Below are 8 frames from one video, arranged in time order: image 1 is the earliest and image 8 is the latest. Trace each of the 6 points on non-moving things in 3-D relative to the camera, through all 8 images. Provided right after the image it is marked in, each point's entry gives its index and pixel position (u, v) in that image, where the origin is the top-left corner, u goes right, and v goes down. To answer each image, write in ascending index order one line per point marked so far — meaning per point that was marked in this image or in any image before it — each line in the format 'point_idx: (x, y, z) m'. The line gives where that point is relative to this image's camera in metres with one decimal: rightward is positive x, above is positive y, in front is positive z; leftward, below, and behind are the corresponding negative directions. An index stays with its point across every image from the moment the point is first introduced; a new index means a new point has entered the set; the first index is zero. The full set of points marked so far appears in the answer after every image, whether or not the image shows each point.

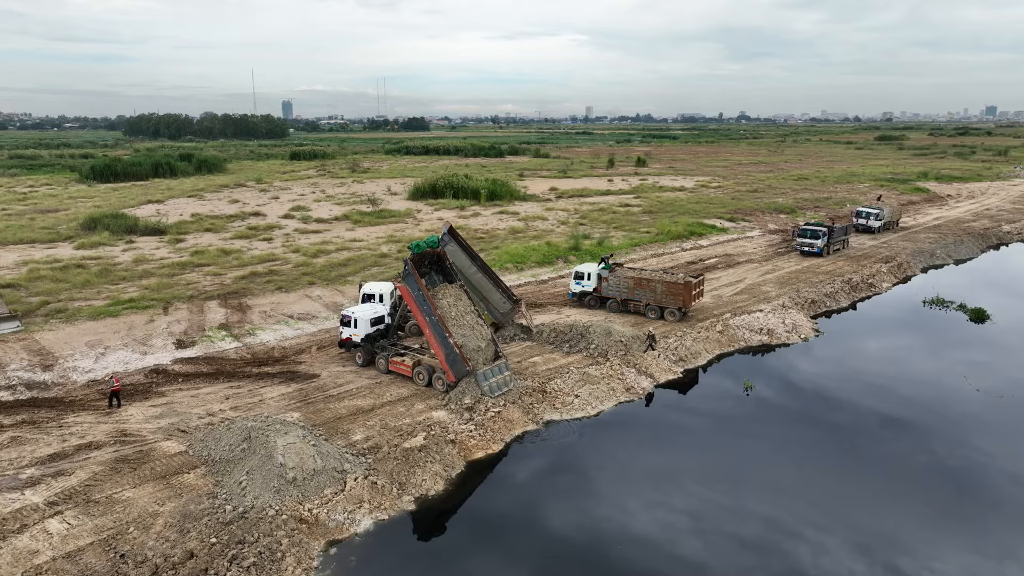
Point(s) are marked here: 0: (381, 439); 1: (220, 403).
0: (-2.9, -3.4, +15.9) m
1: (-7.2, -2.9, +17.6) m
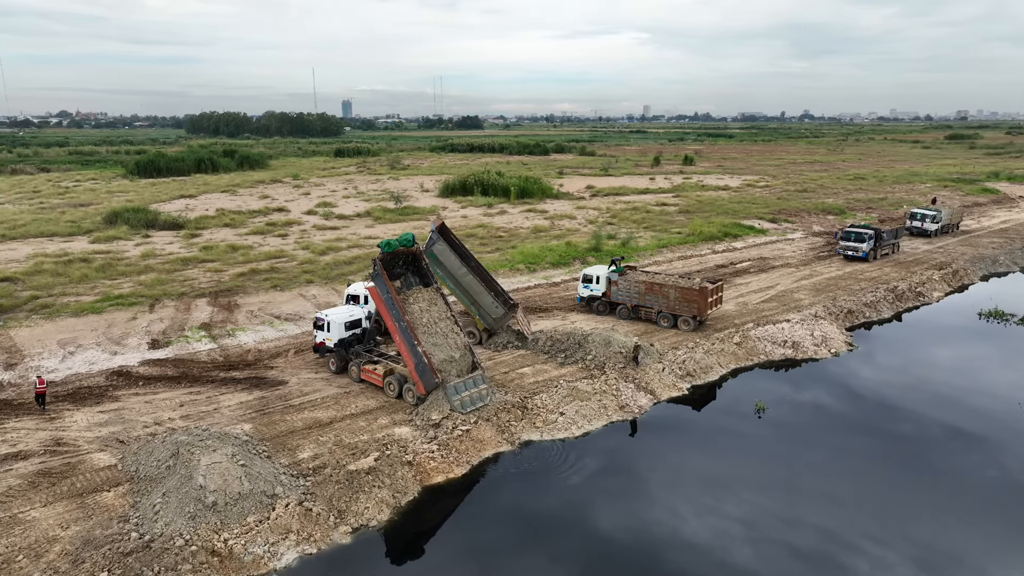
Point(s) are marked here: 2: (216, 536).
0: (-3.7, -3.4, +14.3) m
1: (-7.8, -2.8, +16.3) m
2: (-4.8, -4.1, +11.6) m
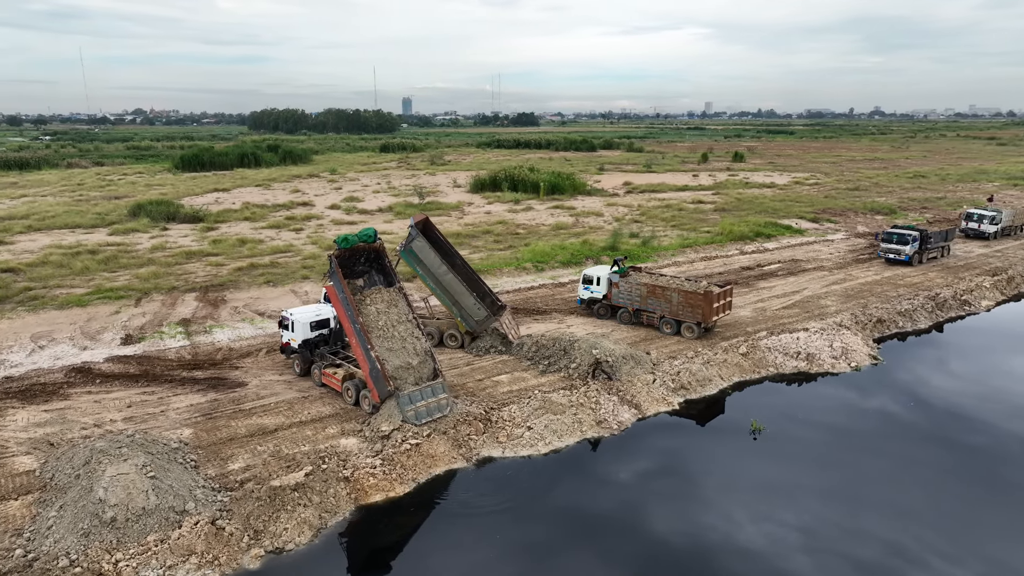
0: (-4.7, -3.4, +13.2) m
1: (-8.7, -2.7, +15.6) m
2: (-6.1, -4.0, +10.6) m
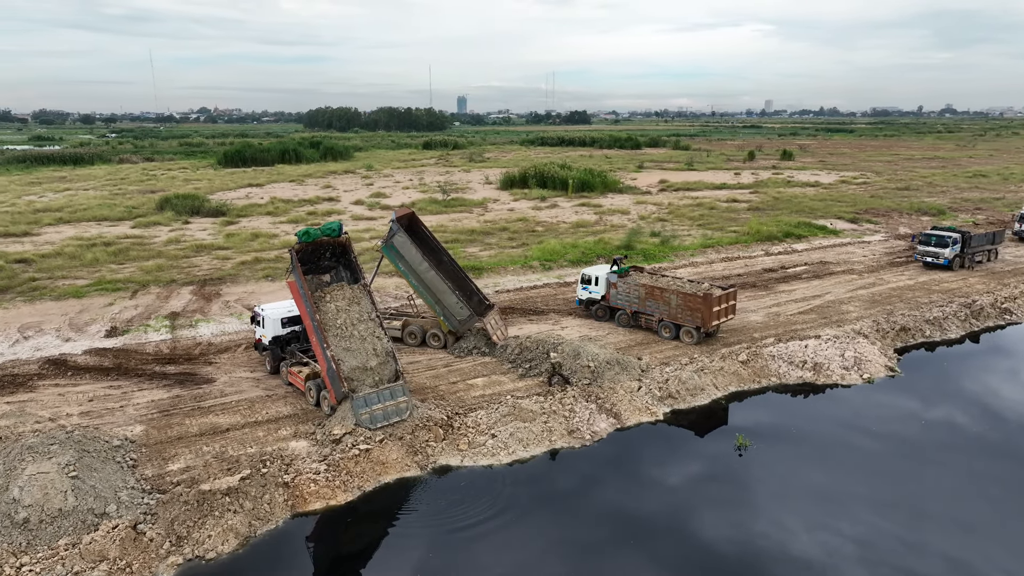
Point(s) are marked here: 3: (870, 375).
0: (-5.6, -3.3, +12.7) m
1: (-9.4, -2.5, +15.3) m
2: (-7.2, -3.9, +10.2) m
3: (+9.4, -2.3, +18.6) m
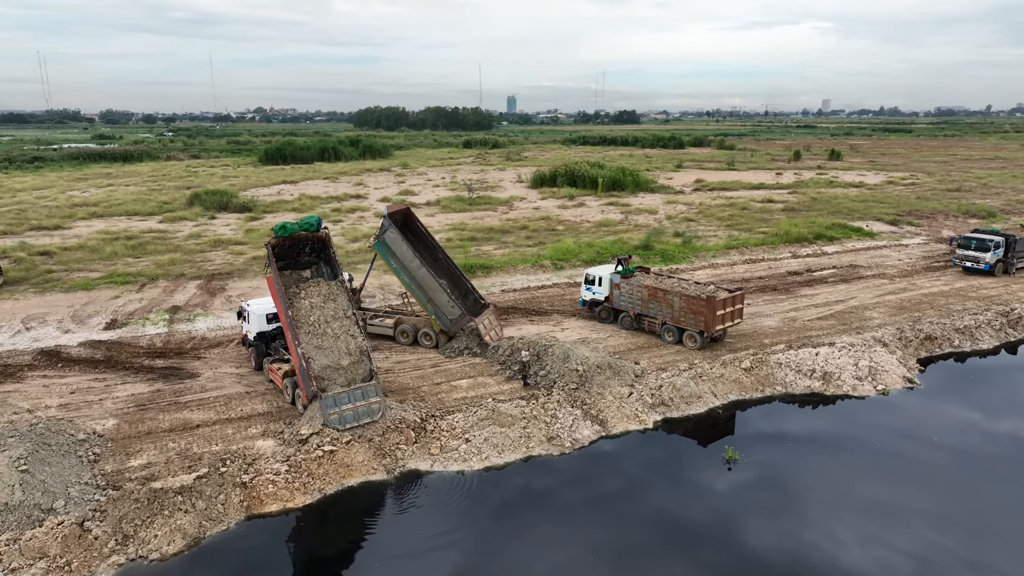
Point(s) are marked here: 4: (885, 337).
0: (-6.2, -3.2, +12.4) m
1: (-9.8, -2.4, +15.3) m
2: (-8.0, -3.8, +10.0) m
3: (+9.2, -2.4, +17.4) m
4: (+10.4, -1.4, +19.8) m
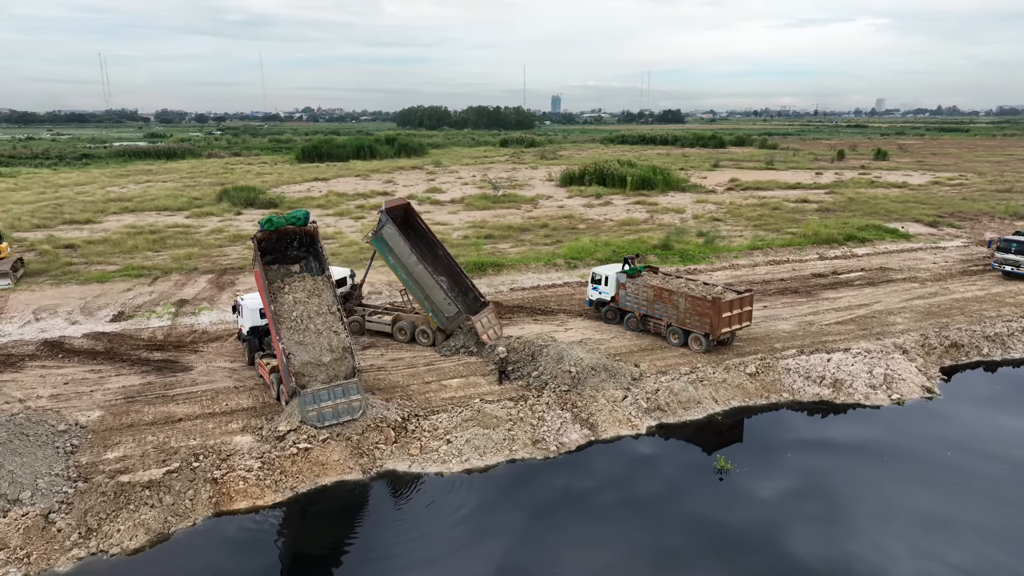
0: (-6.6, -3.1, +12.4) m
1: (-10.0, -2.2, +15.4) m
2: (-8.5, -3.6, +10.1) m
3: (+9.0, -2.5, +16.4) m
4: (+10.4, -1.5, +18.7) m
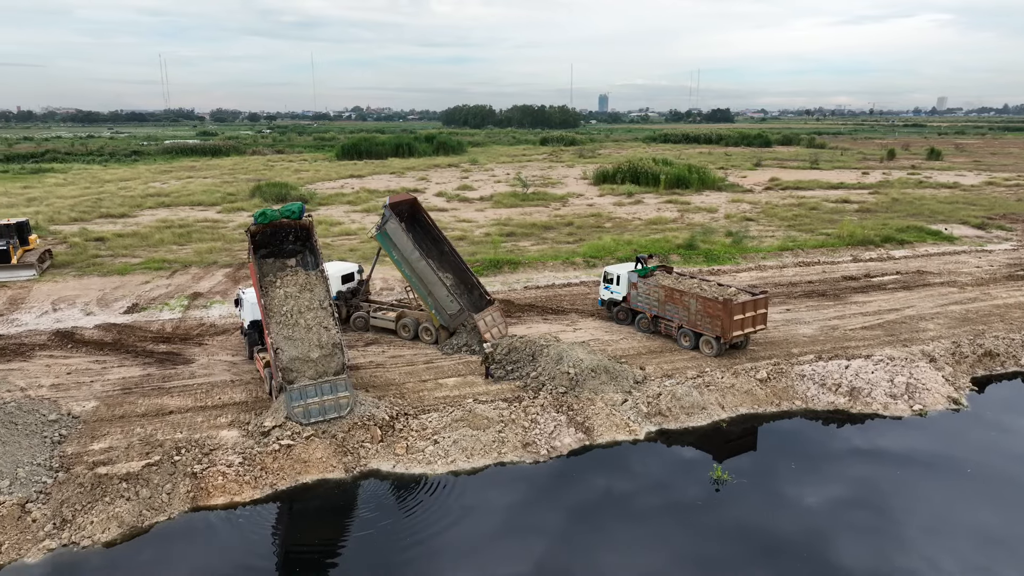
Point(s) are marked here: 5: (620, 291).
0: (-6.9, -2.9, +12.3) m
1: (-10.1, -2.0, +15.6) m
2: (-9.0, -3.4, +10.2) m
3: (+9.0, -2.6, +15.4) m
4: (+10.5, -1.6, +17.6) m
5: (+3.0, -0.1, +19.5) m
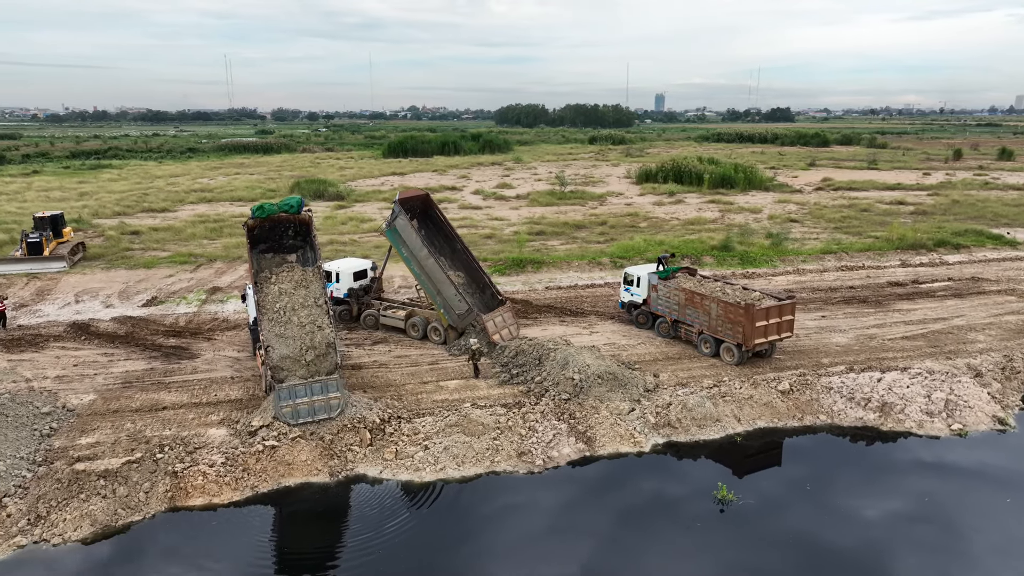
0: (-7.1, -2.8, +12.2) m
1: (-10.0, -1.8, +15.7) m
2: (-9.3, -3.3, +10.2) m
3: (+9.0, -2.8, +14.0) m
4: (+10.7, -1.8, +16.2) m
5: (+3.4, -0.1, +18.6) m
